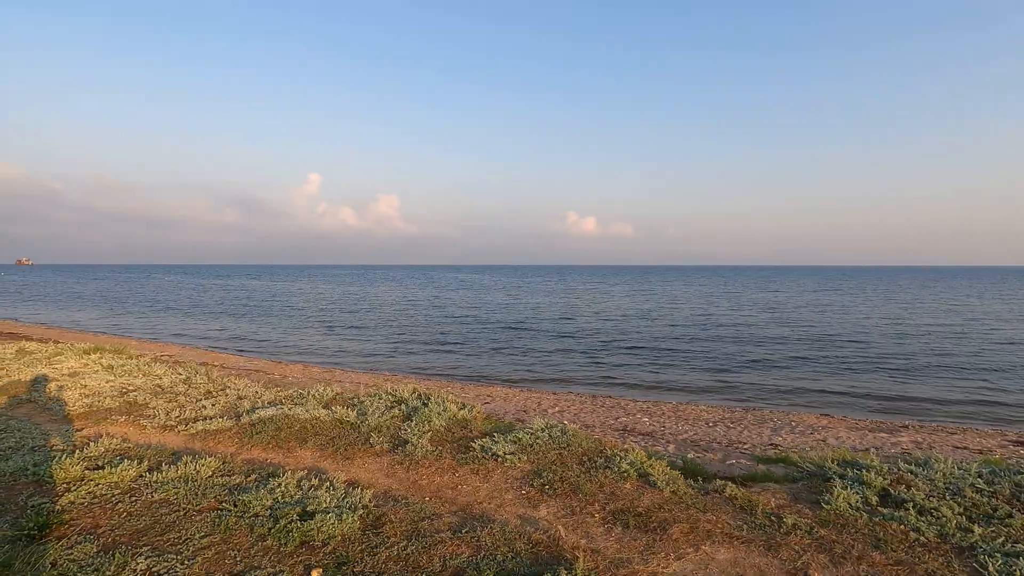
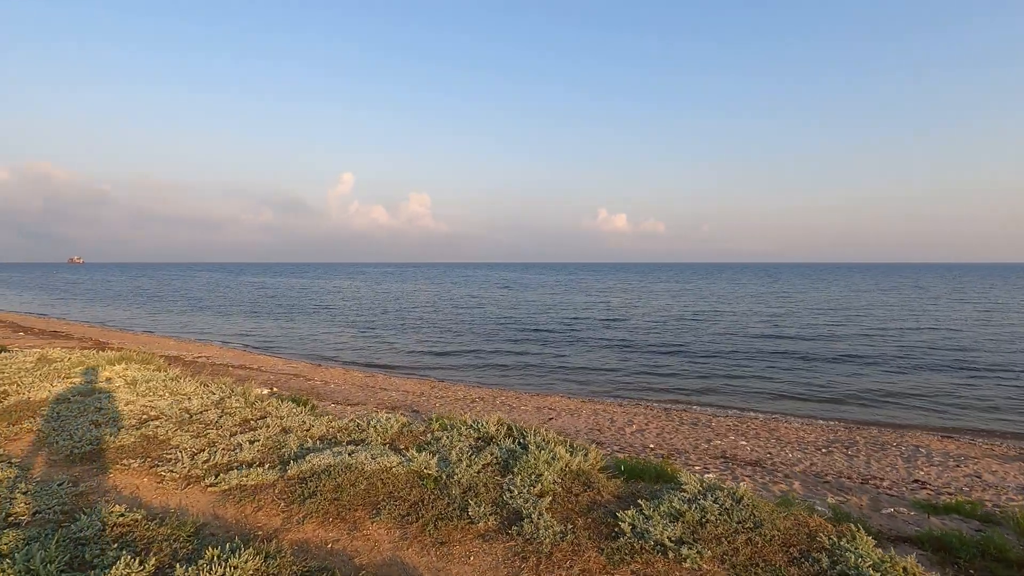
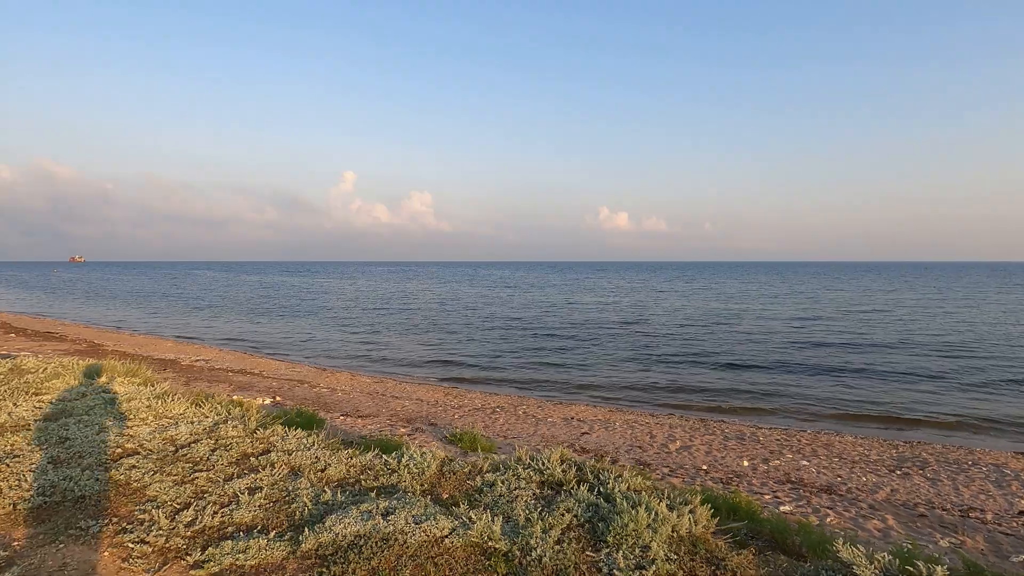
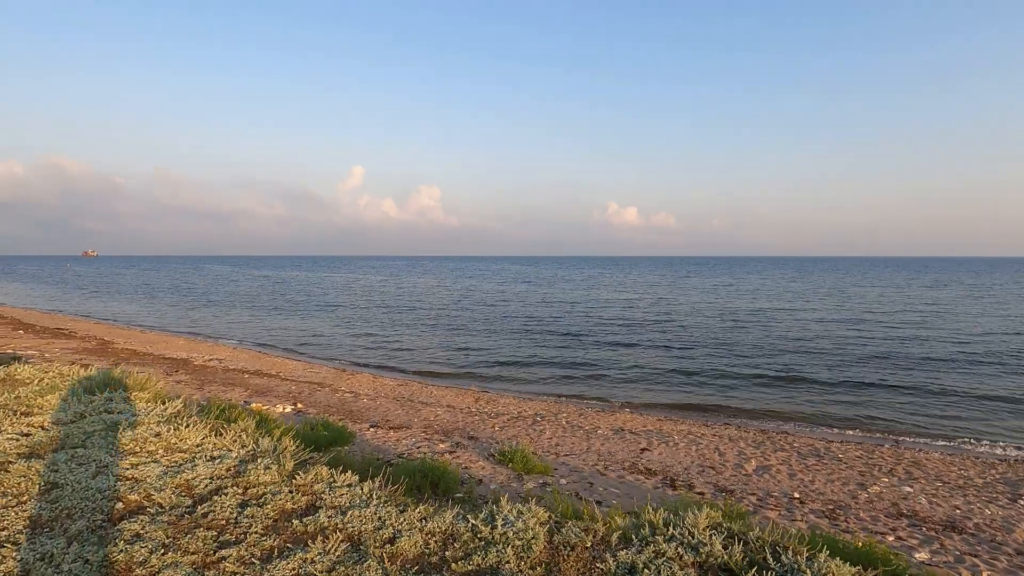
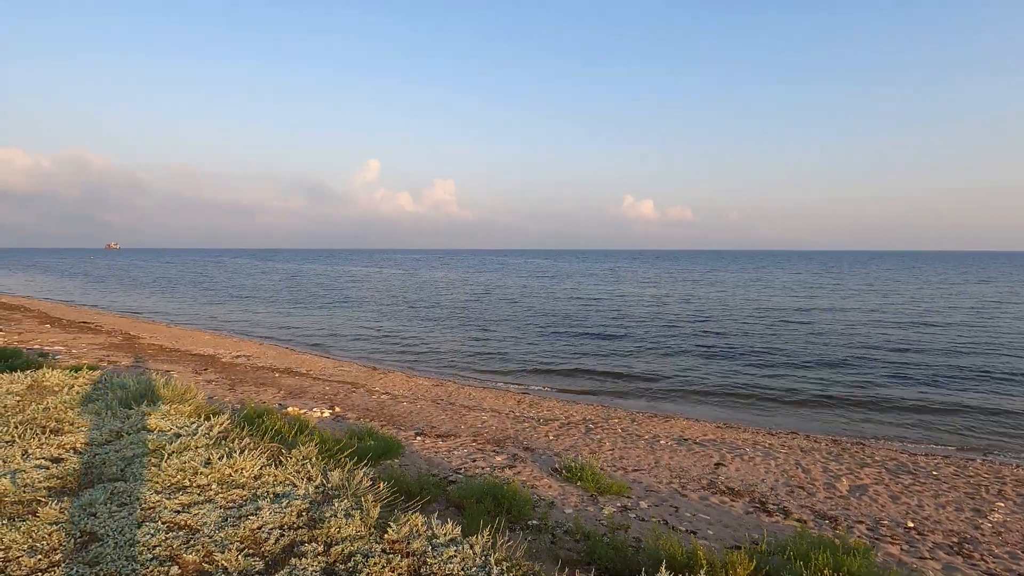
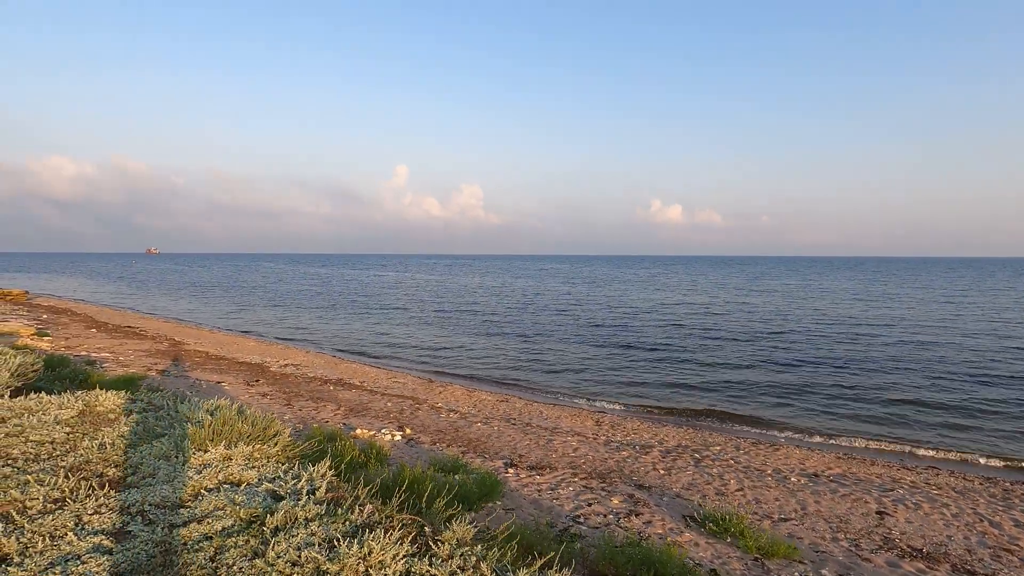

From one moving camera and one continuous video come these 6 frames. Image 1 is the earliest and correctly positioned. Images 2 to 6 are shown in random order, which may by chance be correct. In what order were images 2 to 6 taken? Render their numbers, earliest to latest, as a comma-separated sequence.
2, 3, 4, 5, 6
